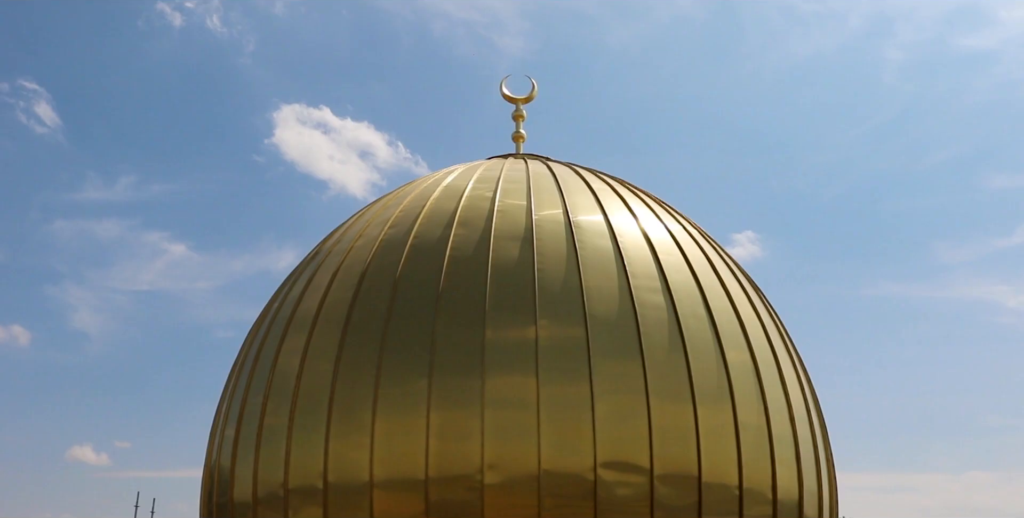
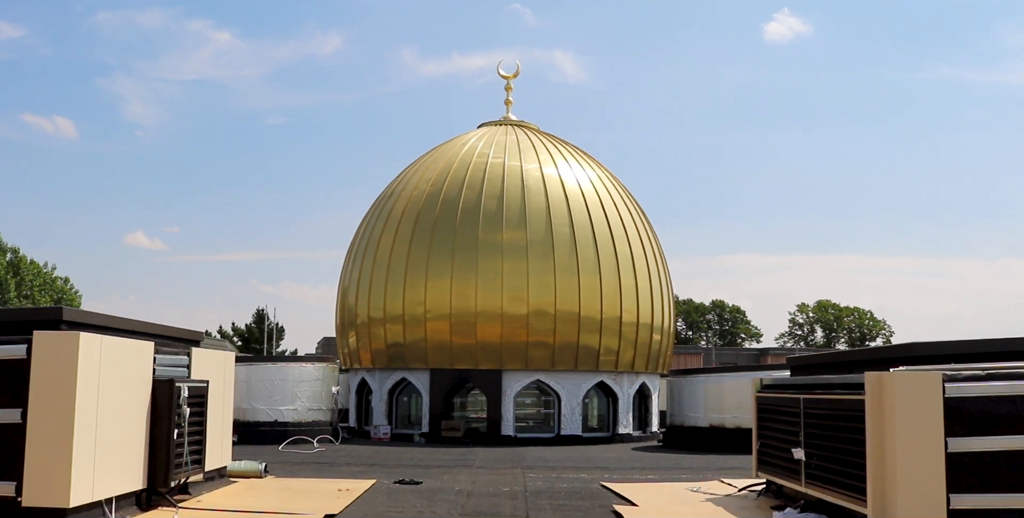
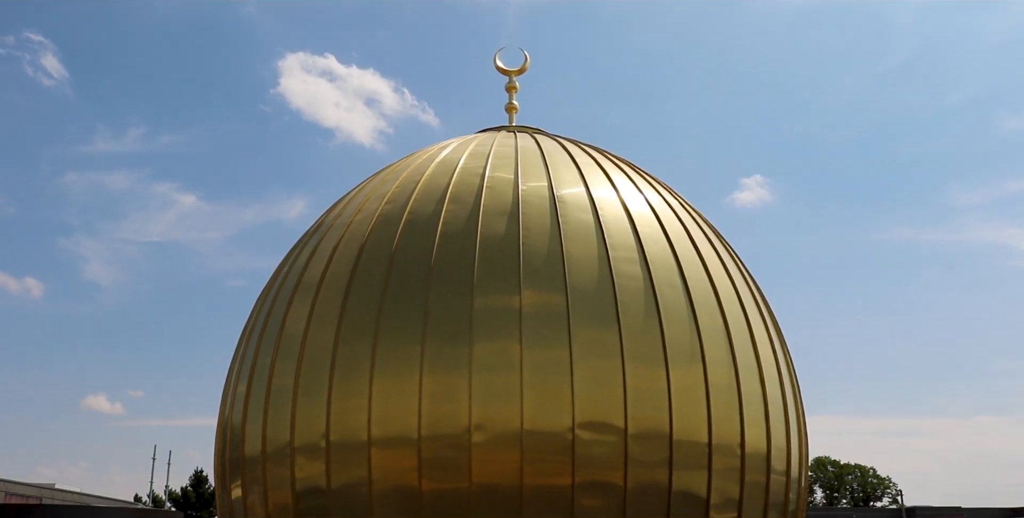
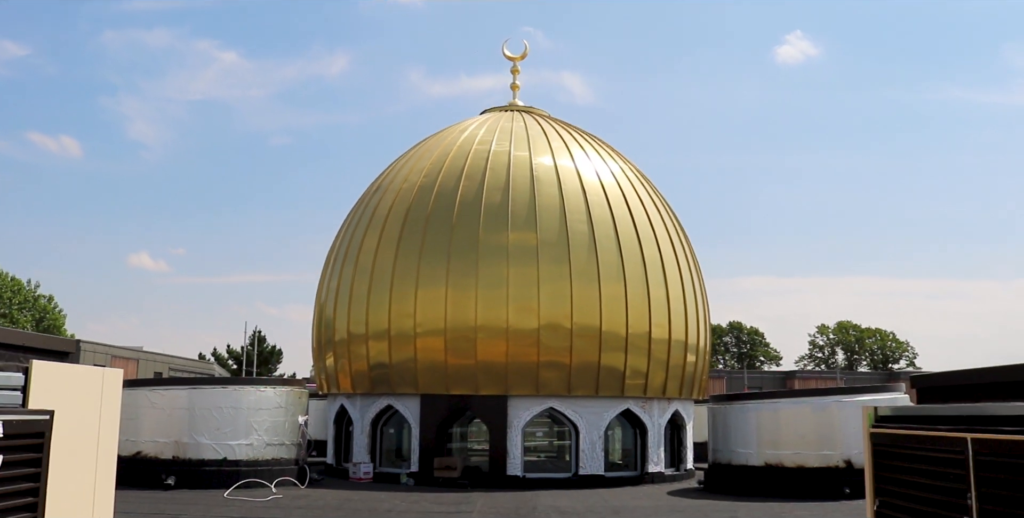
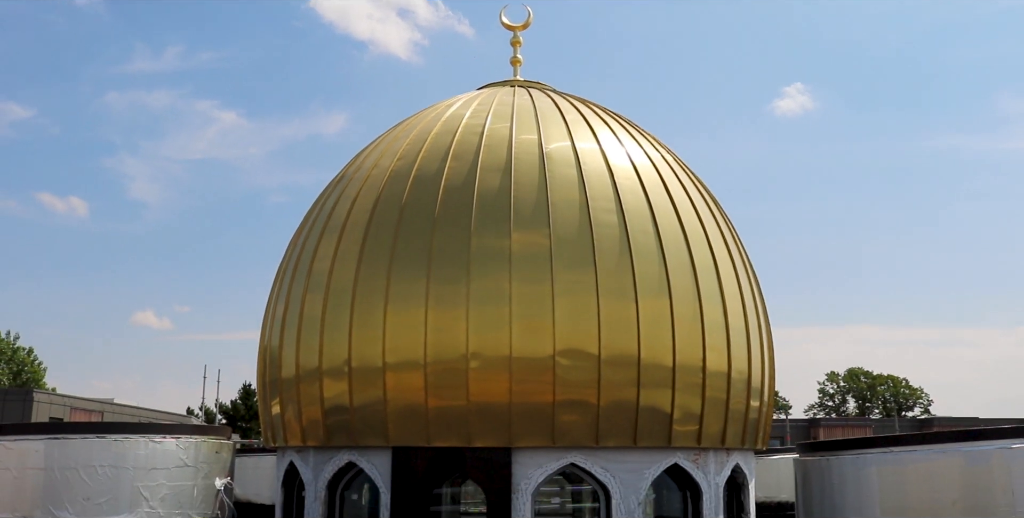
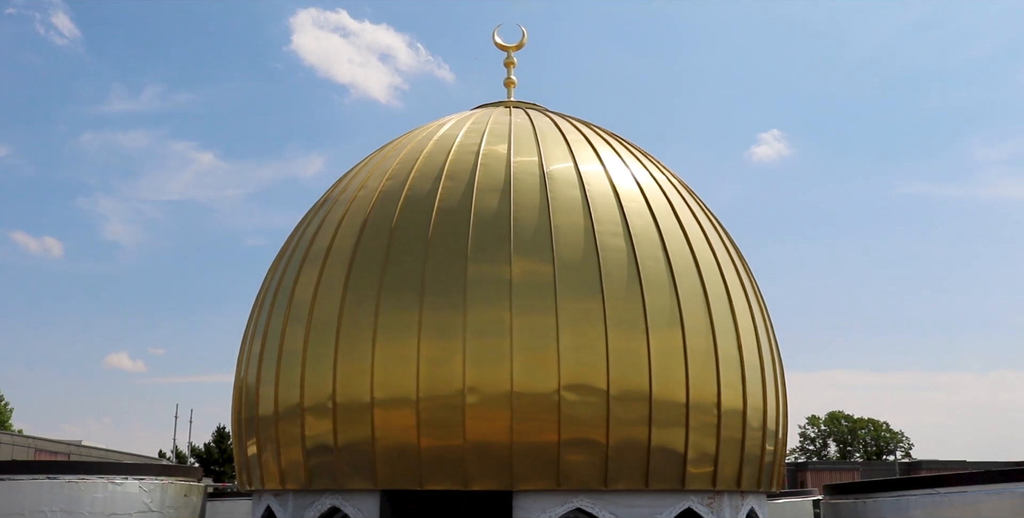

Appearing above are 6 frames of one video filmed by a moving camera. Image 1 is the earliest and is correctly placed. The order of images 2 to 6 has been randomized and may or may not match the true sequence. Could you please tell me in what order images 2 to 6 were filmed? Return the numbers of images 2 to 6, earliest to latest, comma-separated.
3, 6, 5, 4, 2
